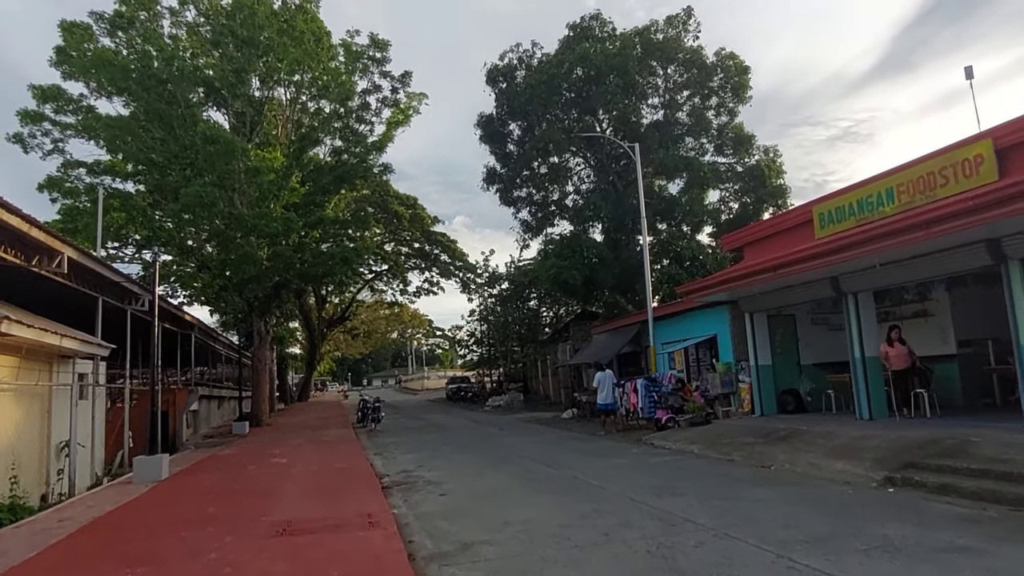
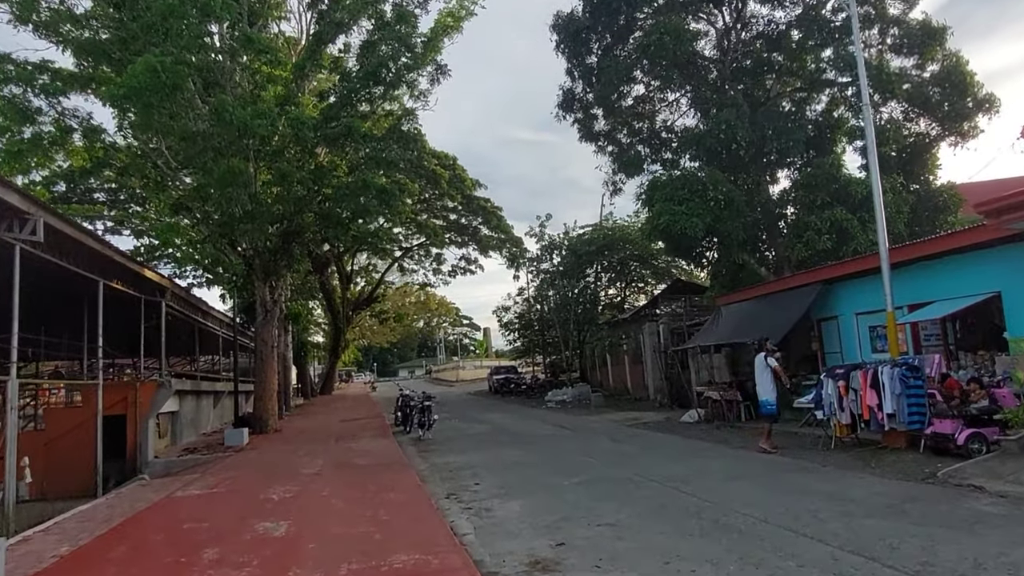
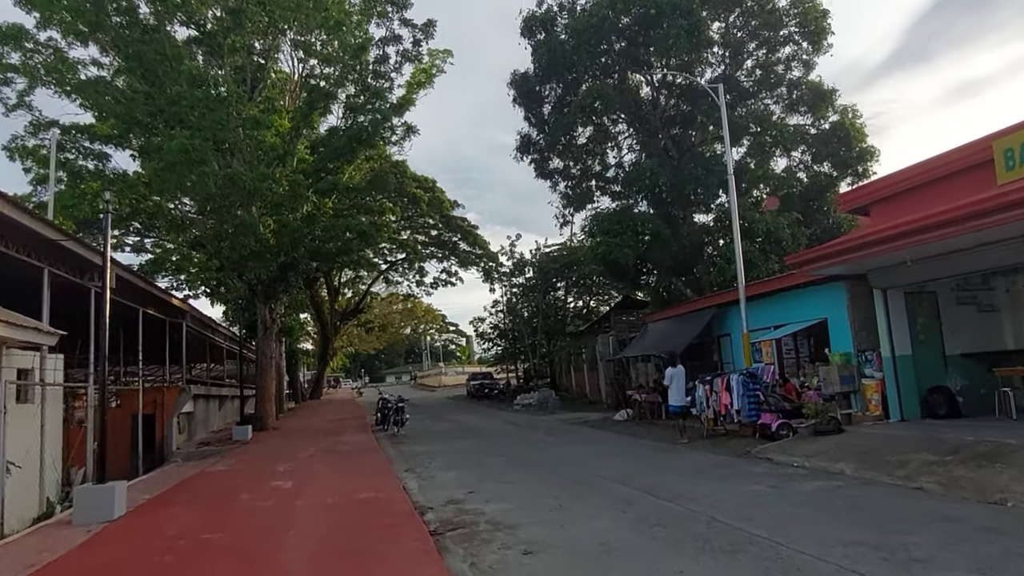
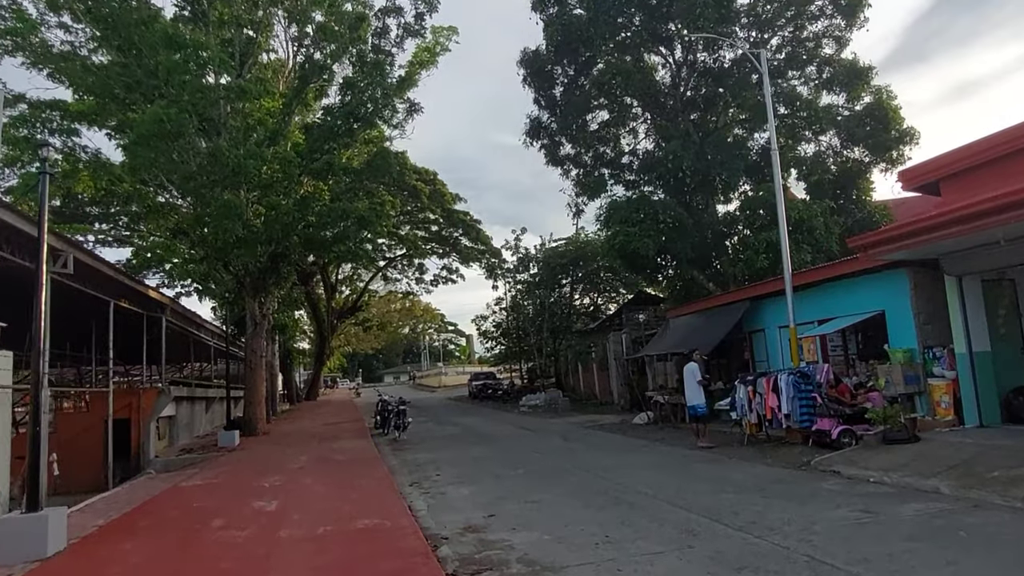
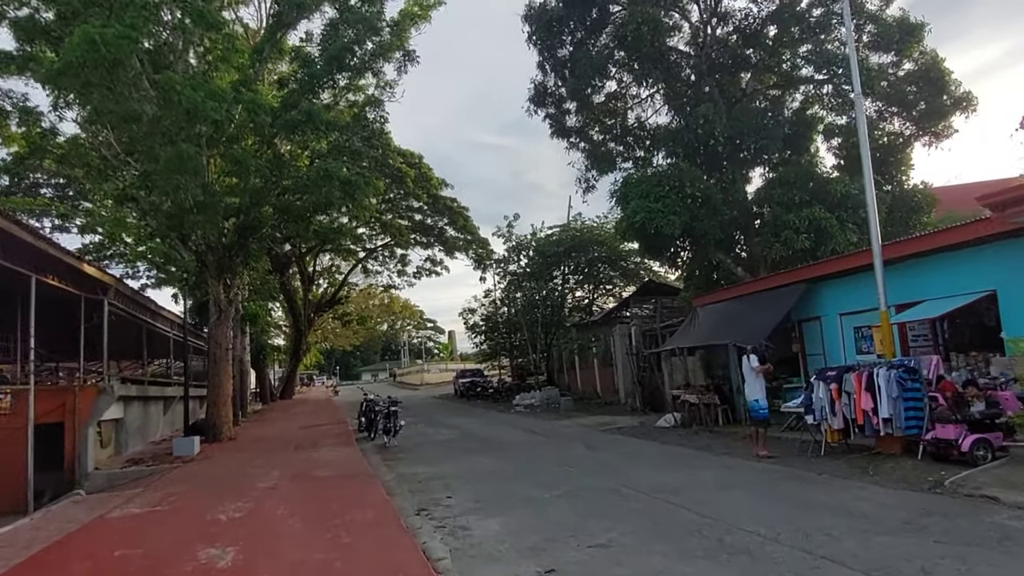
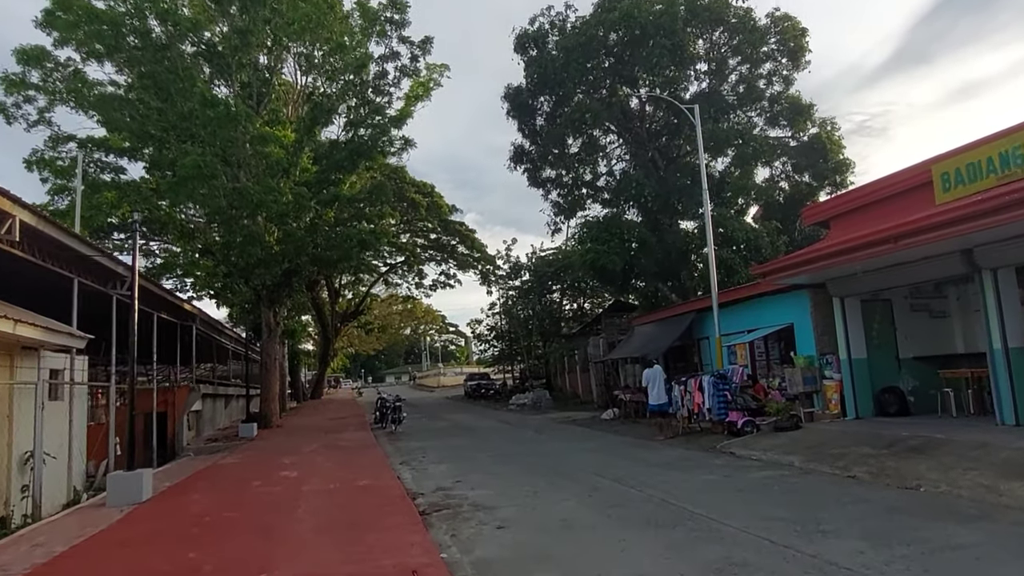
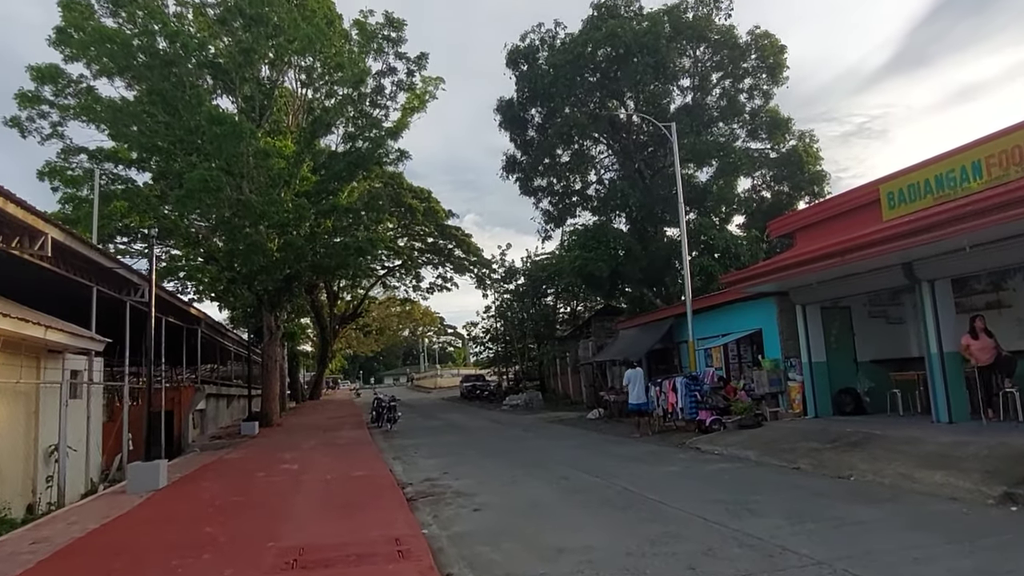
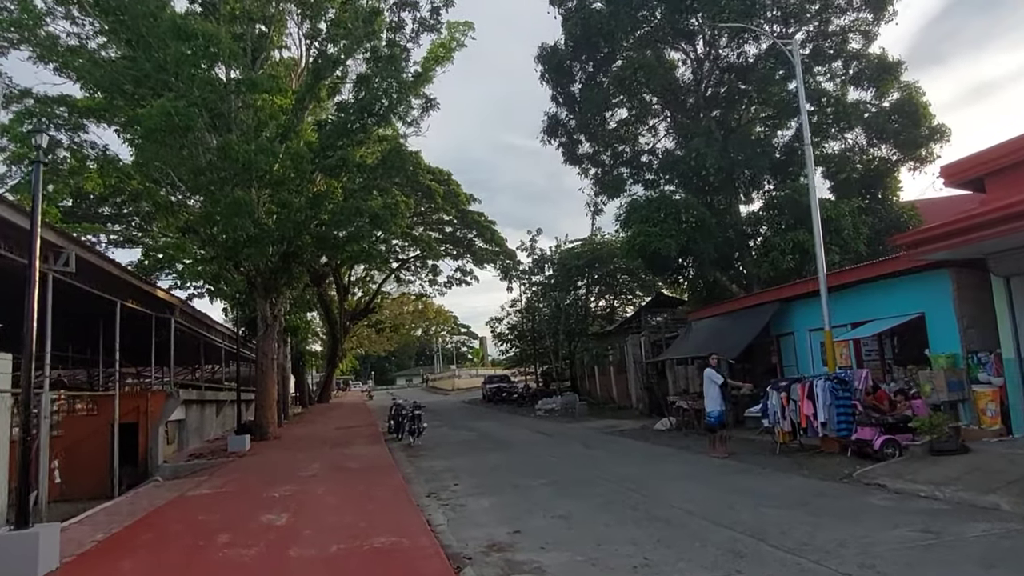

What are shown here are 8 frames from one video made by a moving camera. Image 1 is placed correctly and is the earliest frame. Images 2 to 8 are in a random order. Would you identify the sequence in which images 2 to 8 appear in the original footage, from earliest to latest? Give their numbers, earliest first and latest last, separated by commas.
7, 6, 3, 4, 8, 2, 5
